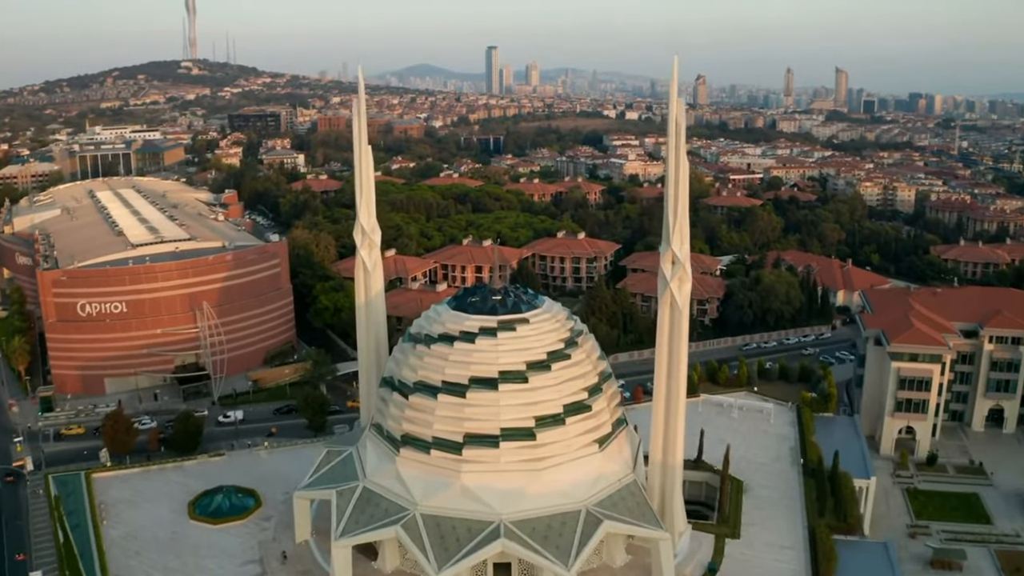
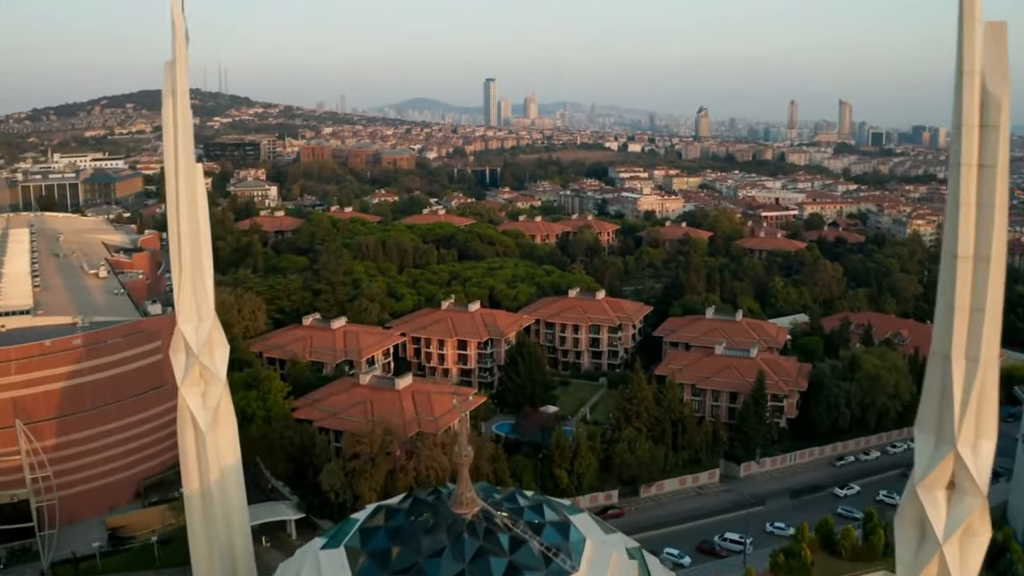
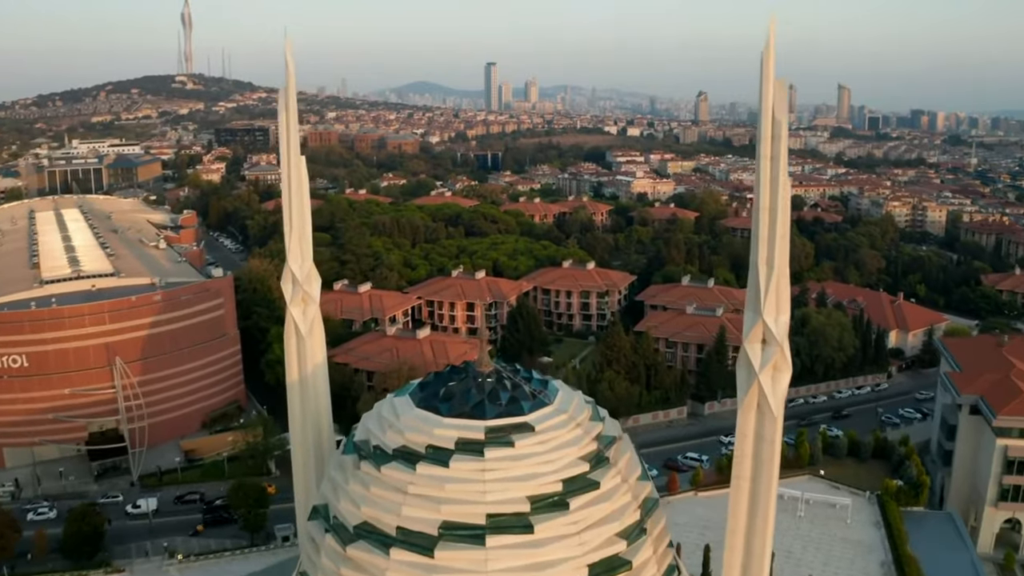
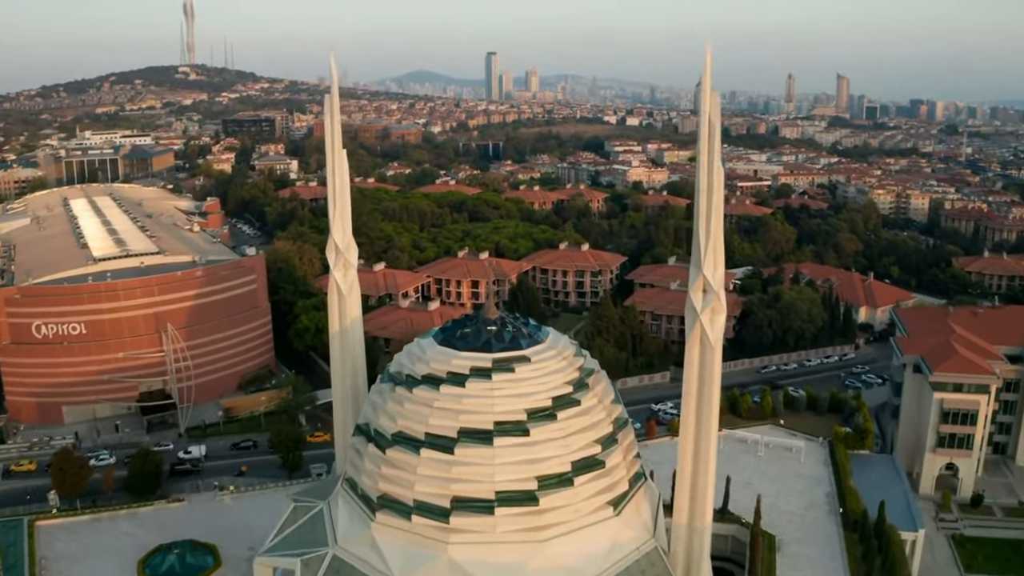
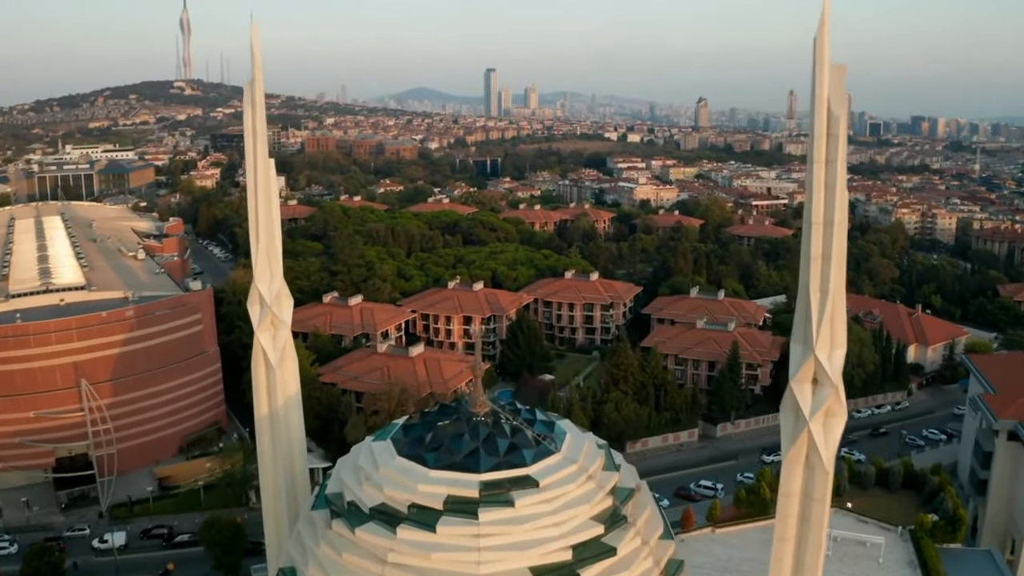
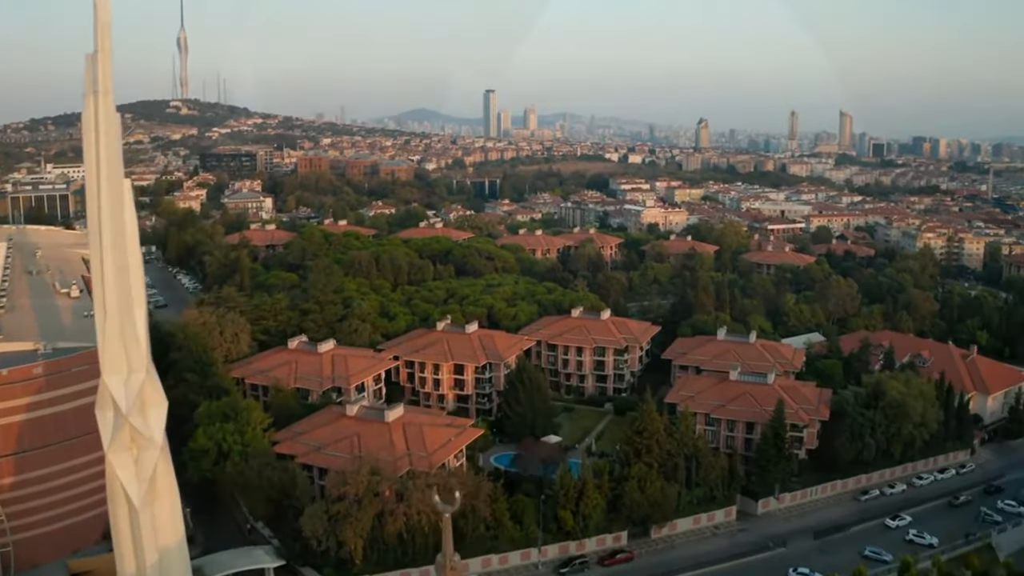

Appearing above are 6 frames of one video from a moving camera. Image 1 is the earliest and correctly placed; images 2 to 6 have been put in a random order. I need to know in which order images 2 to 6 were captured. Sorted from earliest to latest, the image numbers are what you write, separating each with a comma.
4, 3, 5, 2, 6
